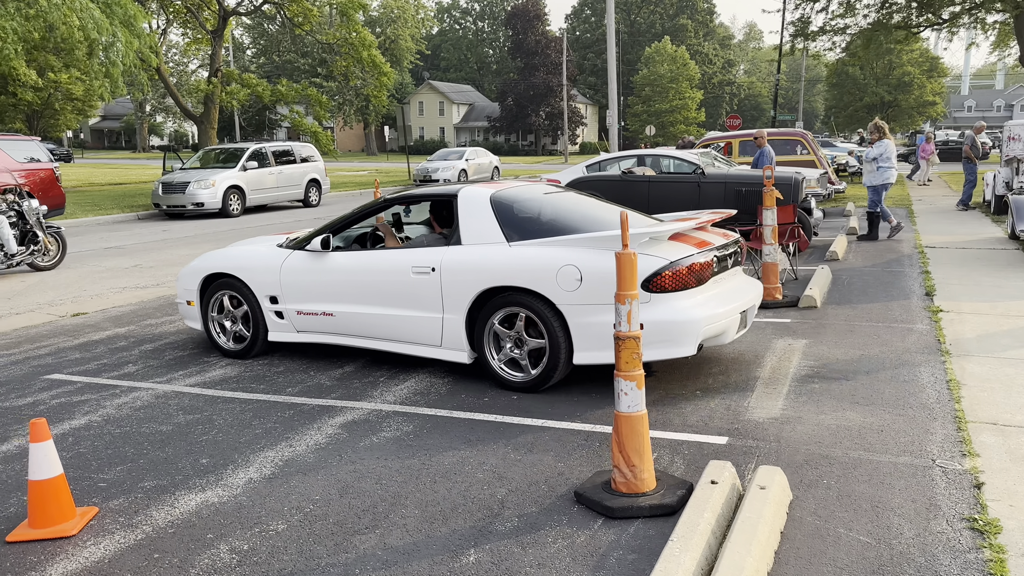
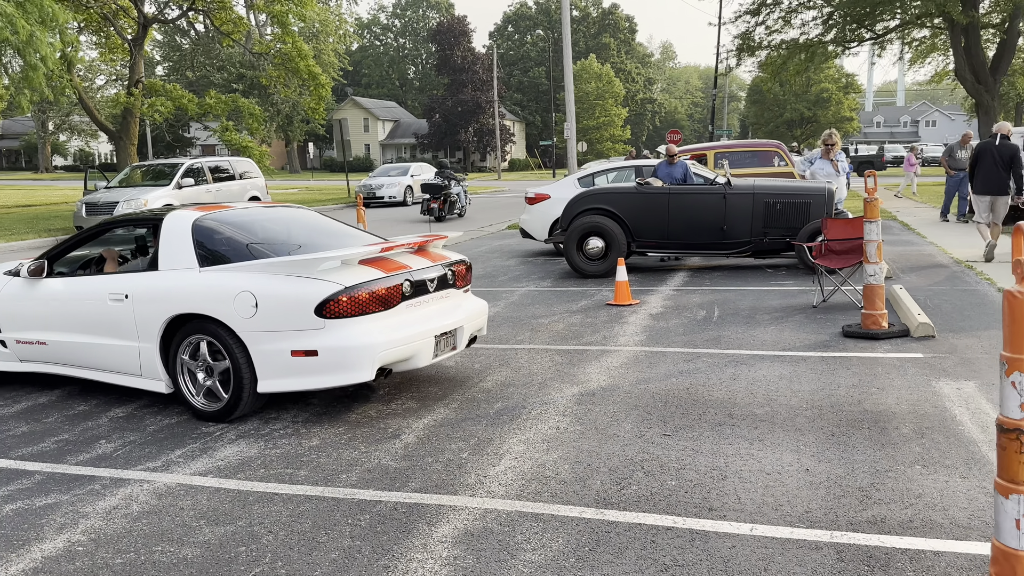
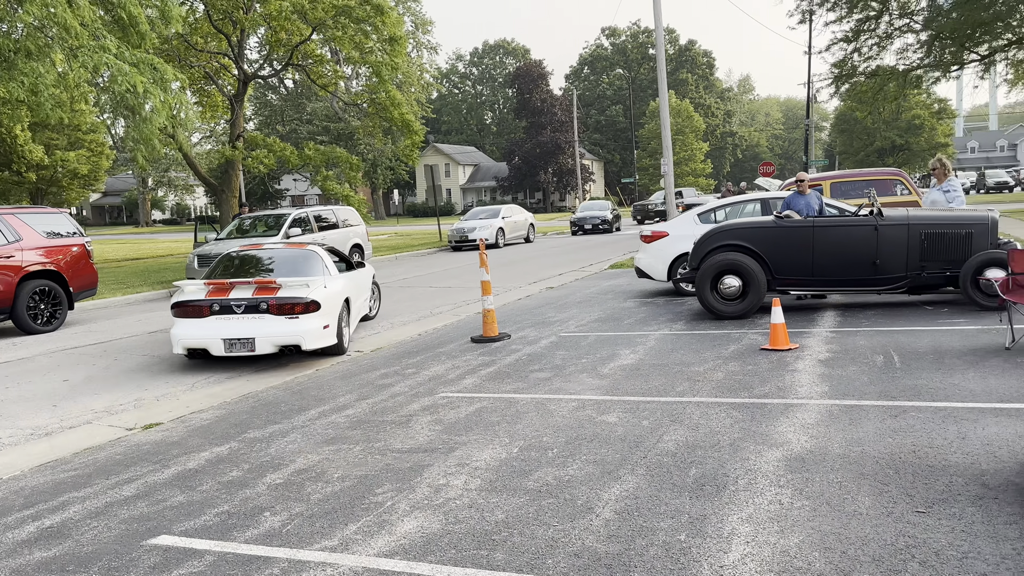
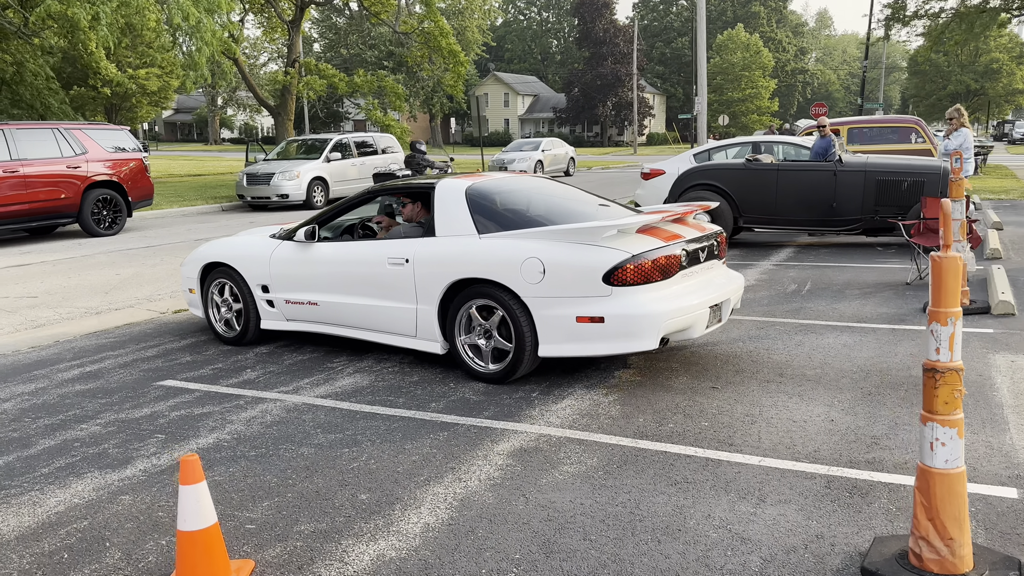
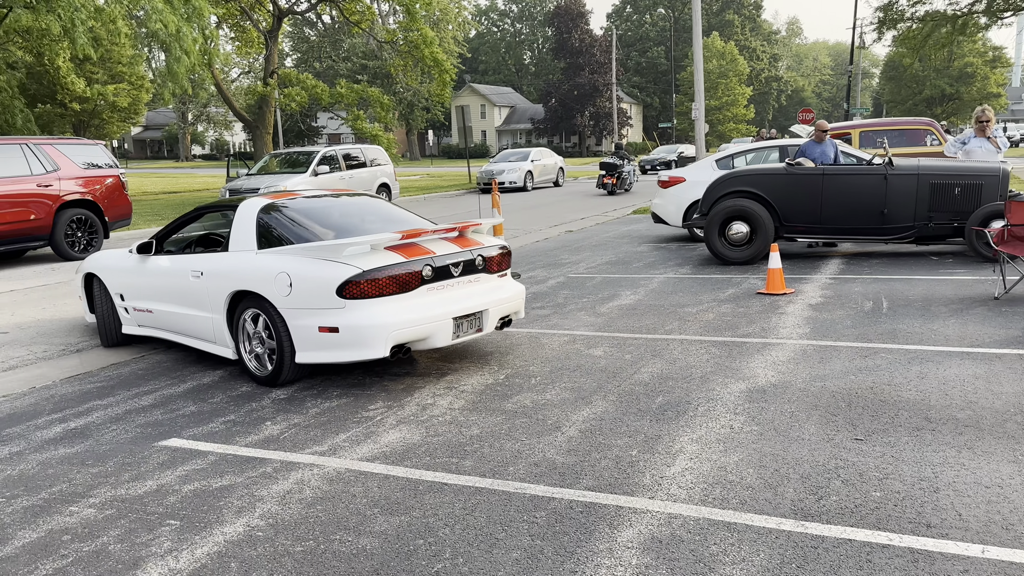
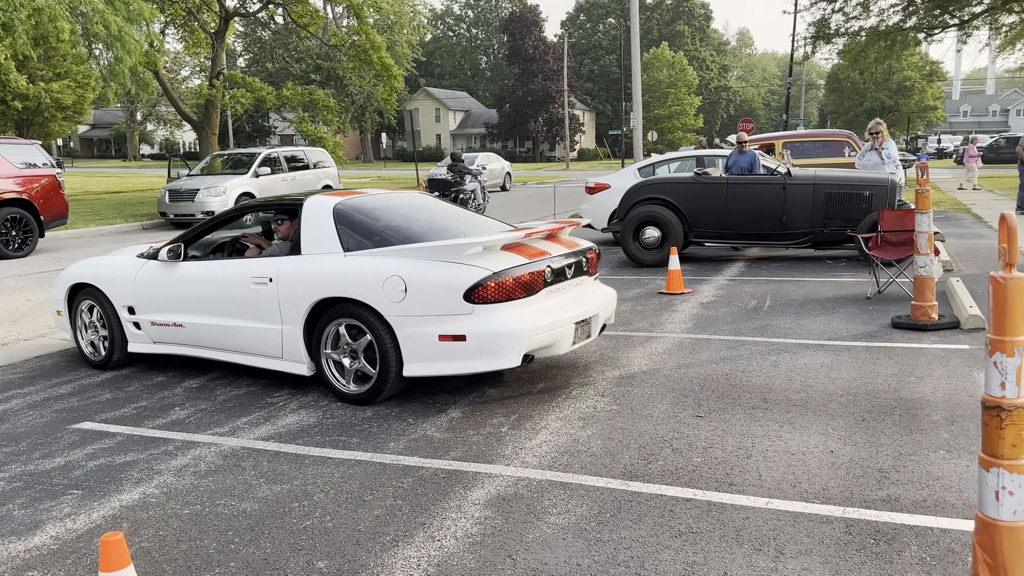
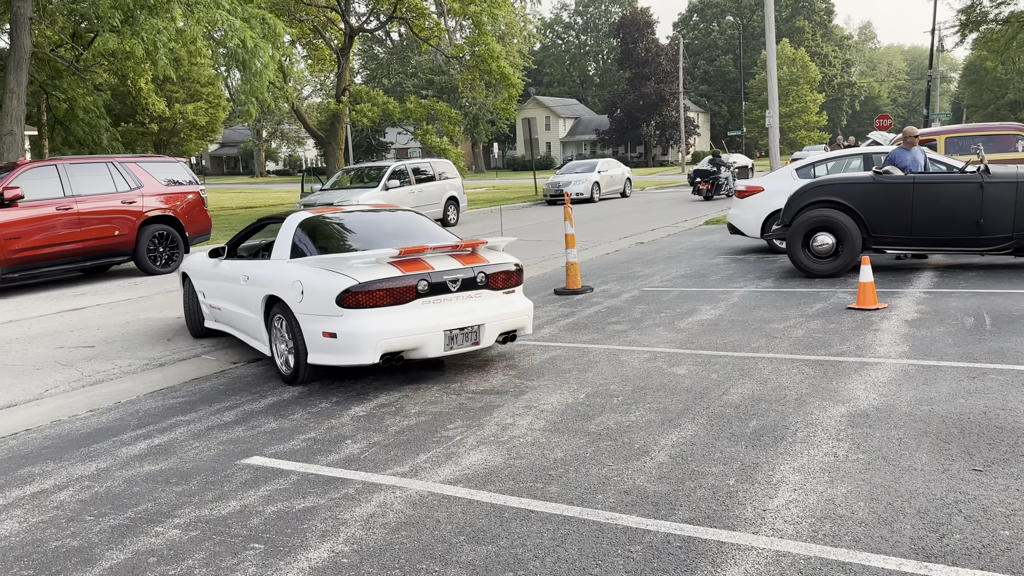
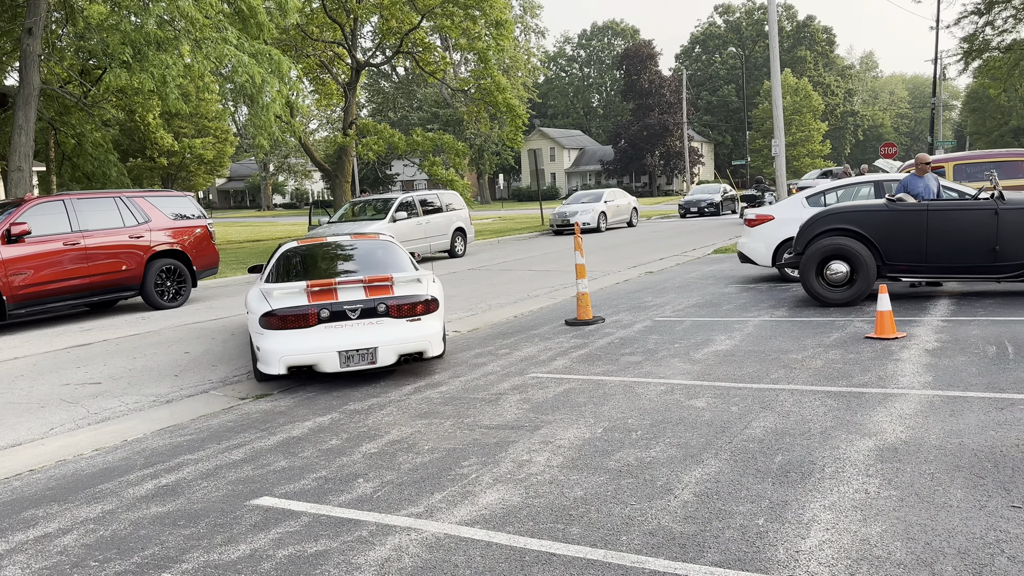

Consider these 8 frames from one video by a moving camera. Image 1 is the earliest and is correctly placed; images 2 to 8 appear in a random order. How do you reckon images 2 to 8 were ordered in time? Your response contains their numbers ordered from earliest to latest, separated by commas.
4, 6, 2, 5, 7, 8, 3
